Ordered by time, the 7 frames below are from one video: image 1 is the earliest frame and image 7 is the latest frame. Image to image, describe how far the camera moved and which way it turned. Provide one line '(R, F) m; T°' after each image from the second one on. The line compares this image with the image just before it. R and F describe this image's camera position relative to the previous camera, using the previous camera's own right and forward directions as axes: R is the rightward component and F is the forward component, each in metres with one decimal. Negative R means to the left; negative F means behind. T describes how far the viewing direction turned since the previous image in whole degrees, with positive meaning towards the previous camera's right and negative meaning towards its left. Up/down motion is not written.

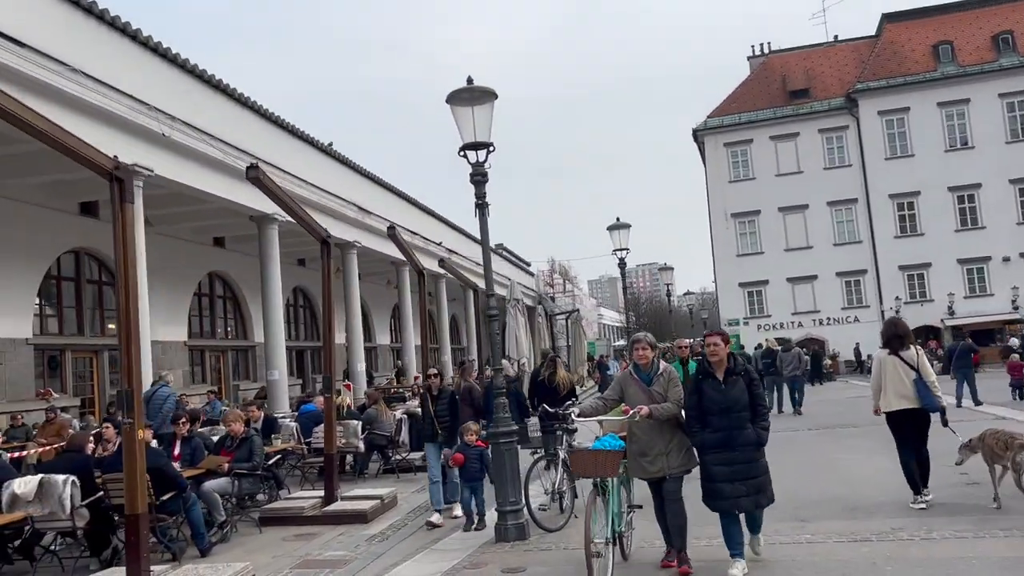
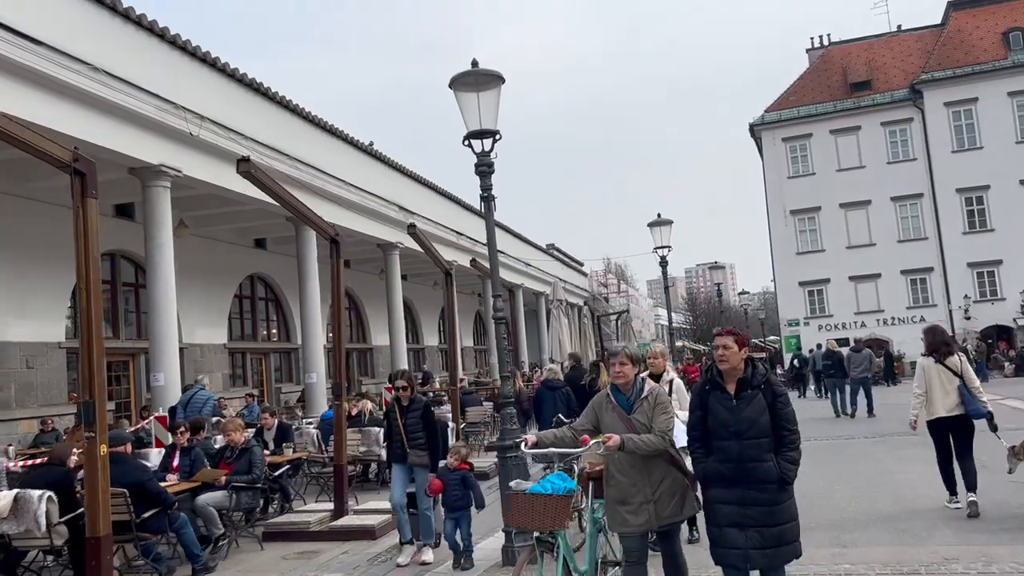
(+0.3, +0.6) m; -4°
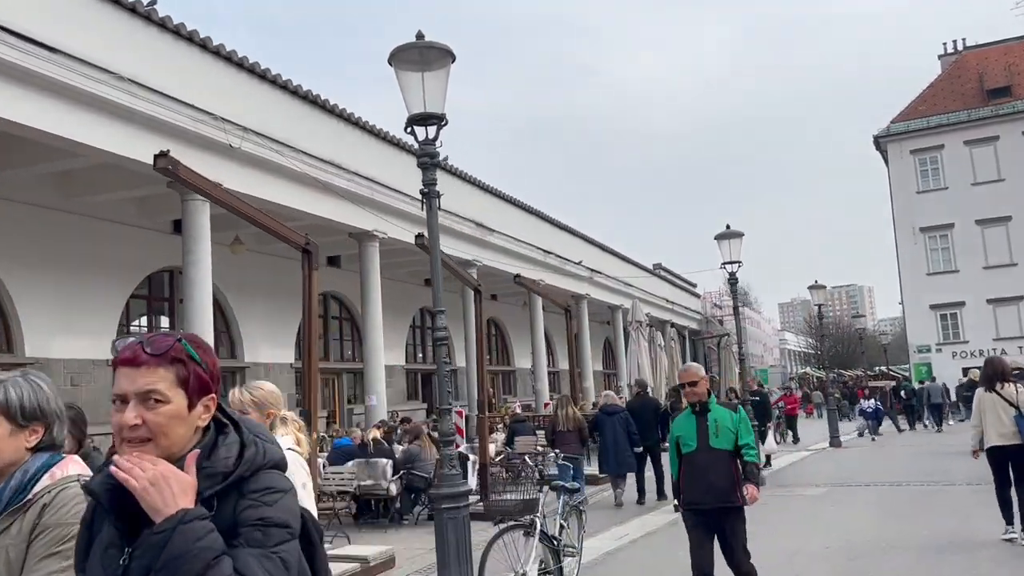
(+1.1, +1.2) m; -8°
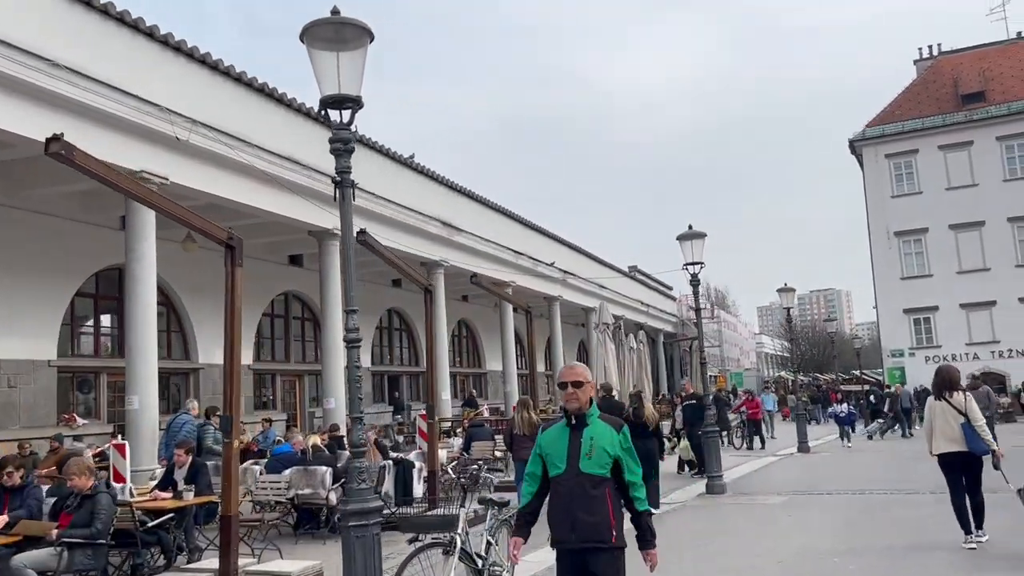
(+0.3, +0.4) m; +1°
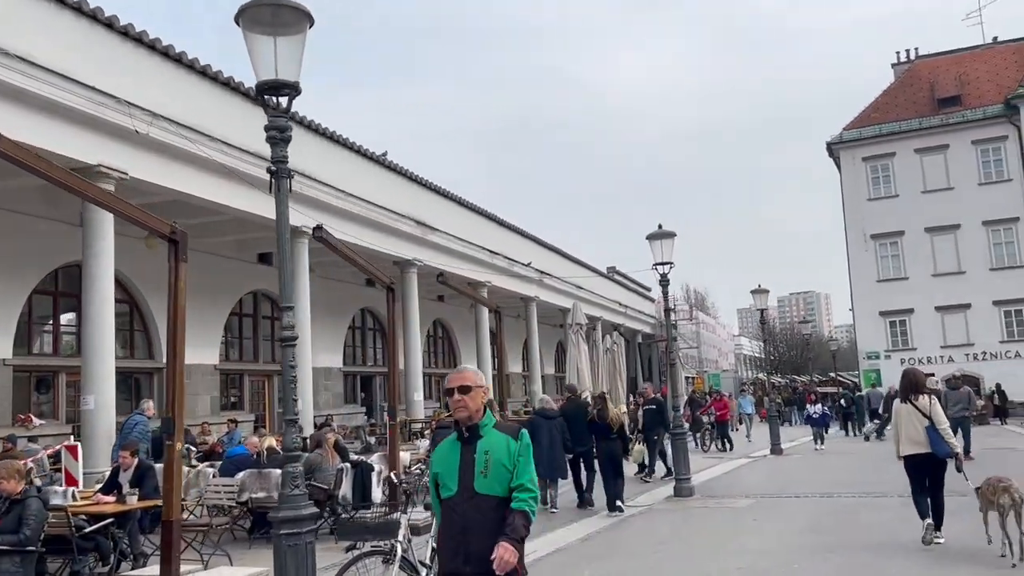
(+0.2, +0.2) m; +1°
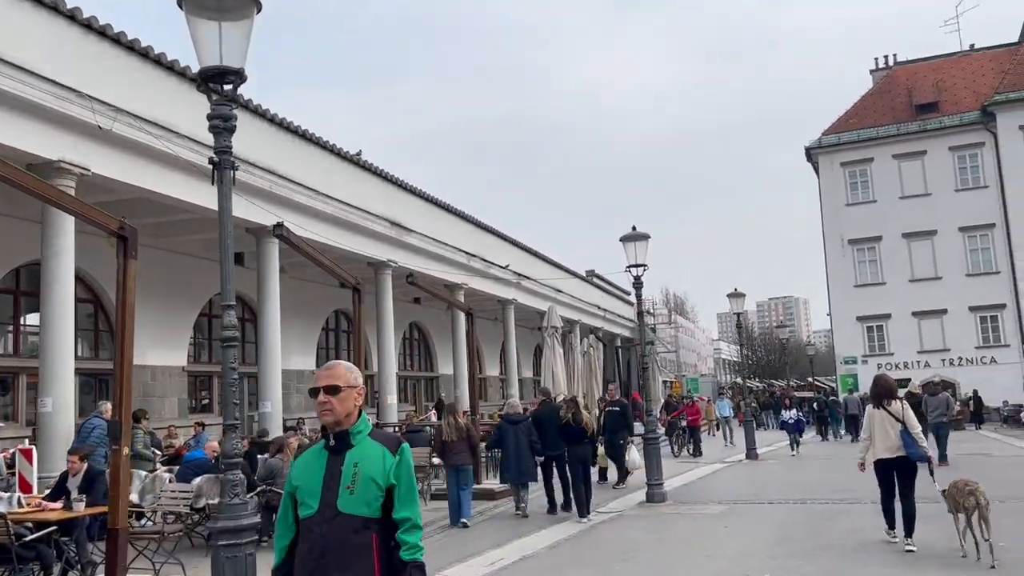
(+0.1, +0.2) m; +1°
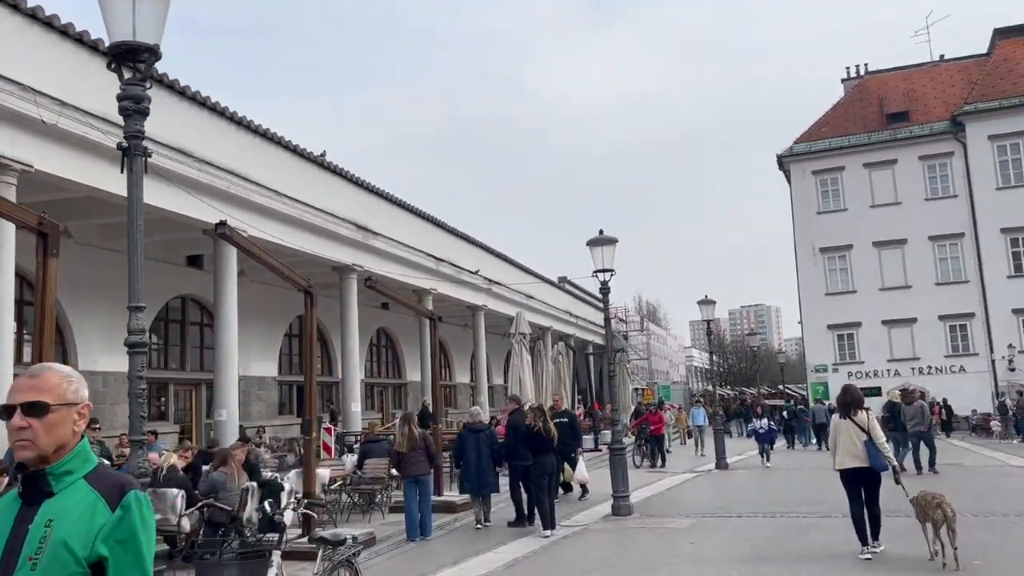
(+0.1, +0.4) m; +2°
